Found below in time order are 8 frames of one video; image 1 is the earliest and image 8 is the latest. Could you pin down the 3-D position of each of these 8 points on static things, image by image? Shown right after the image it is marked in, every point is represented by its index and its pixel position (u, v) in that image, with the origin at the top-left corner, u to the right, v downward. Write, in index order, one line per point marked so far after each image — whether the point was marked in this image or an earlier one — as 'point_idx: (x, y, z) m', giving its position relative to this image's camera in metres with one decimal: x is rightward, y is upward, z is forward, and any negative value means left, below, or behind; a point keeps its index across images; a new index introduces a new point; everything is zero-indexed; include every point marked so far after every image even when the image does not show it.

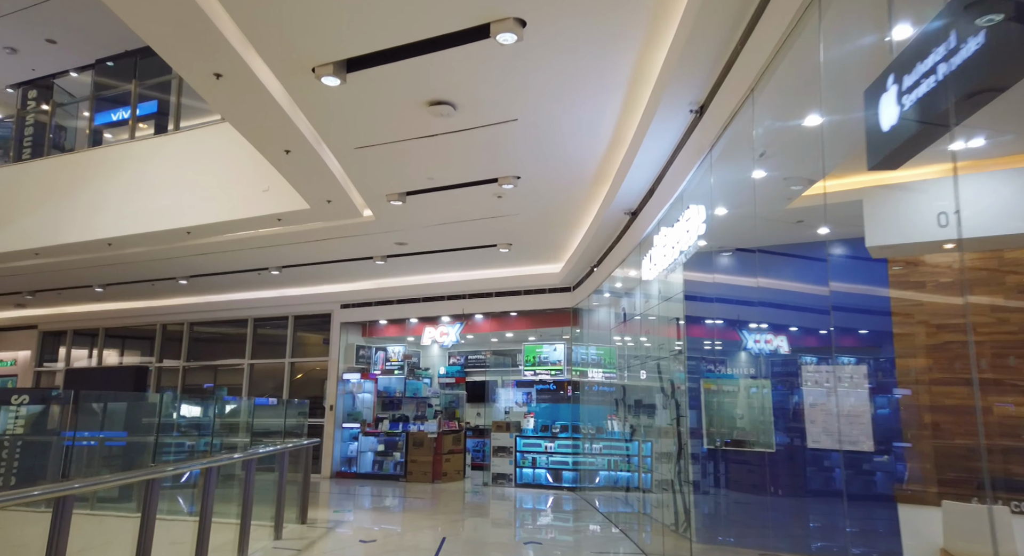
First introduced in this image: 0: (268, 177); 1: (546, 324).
0: (-2.6, +1.1, +6.9) m
1: (+0.5, -0.7, +10.2) m
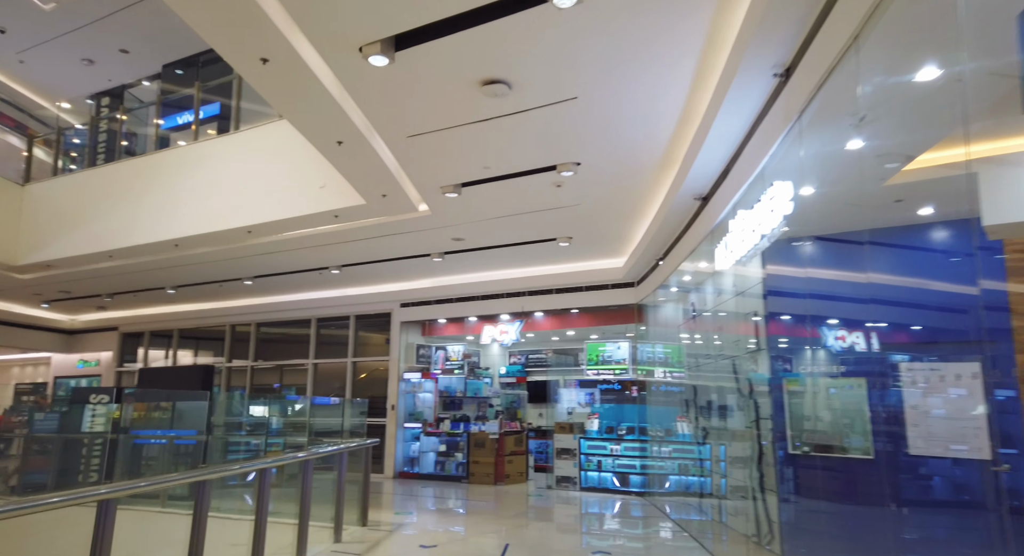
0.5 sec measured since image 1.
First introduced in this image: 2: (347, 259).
0: (-2.0, +1.1, +6.8) m
1: (+1.5, -0.7, +9.8) m
2: (-2.3, +0.3, +8.9) m
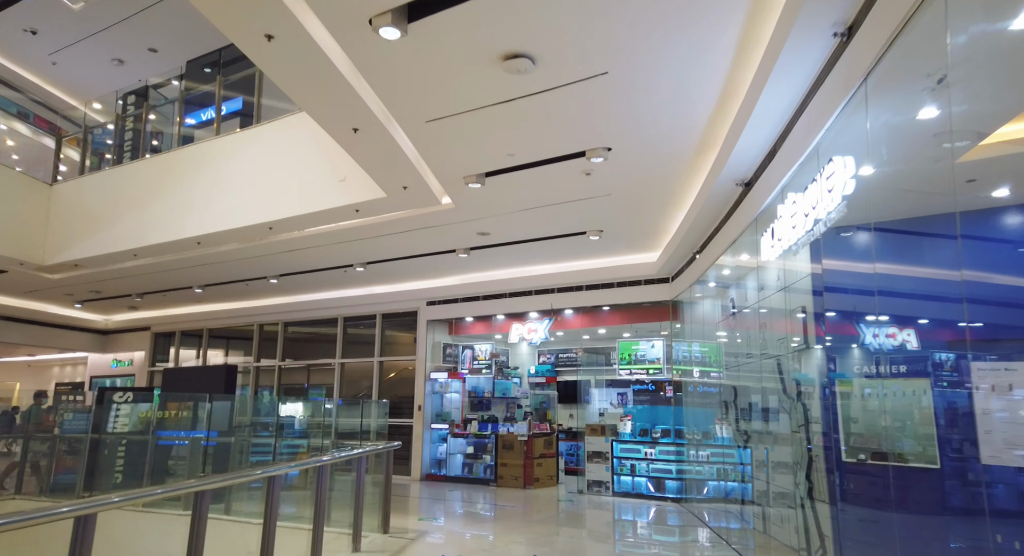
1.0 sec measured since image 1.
0: (-1.7, +1.2, +6.5) m
1: (+1.9, -0.6, +9.4) m
2: (-1.9, +0.3, +8.7) m
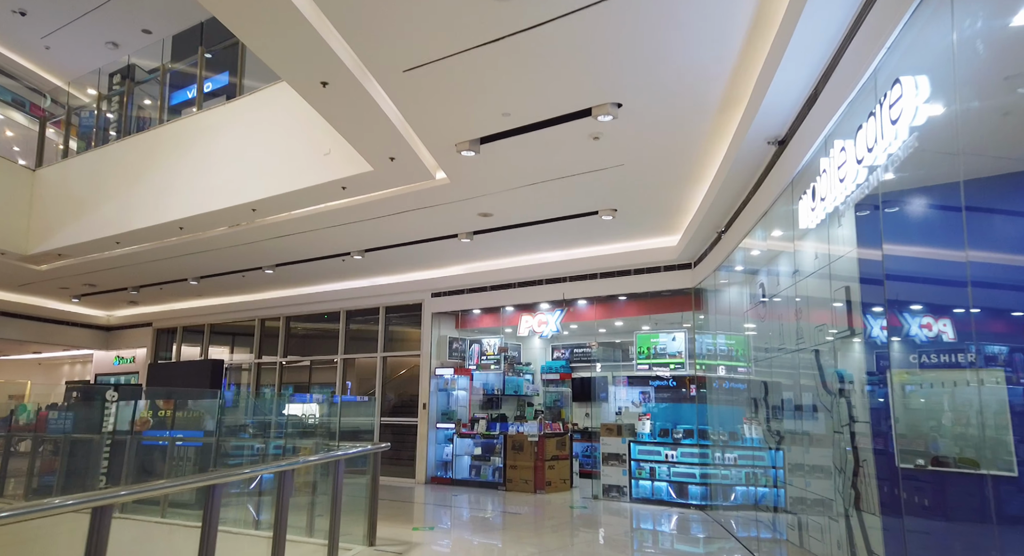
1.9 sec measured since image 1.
0: (-1.7, +1.3, +5.9) m
1: (+2.0, -0.4, +8.7) m
2: (-1.8, +0.5, +8.1) m
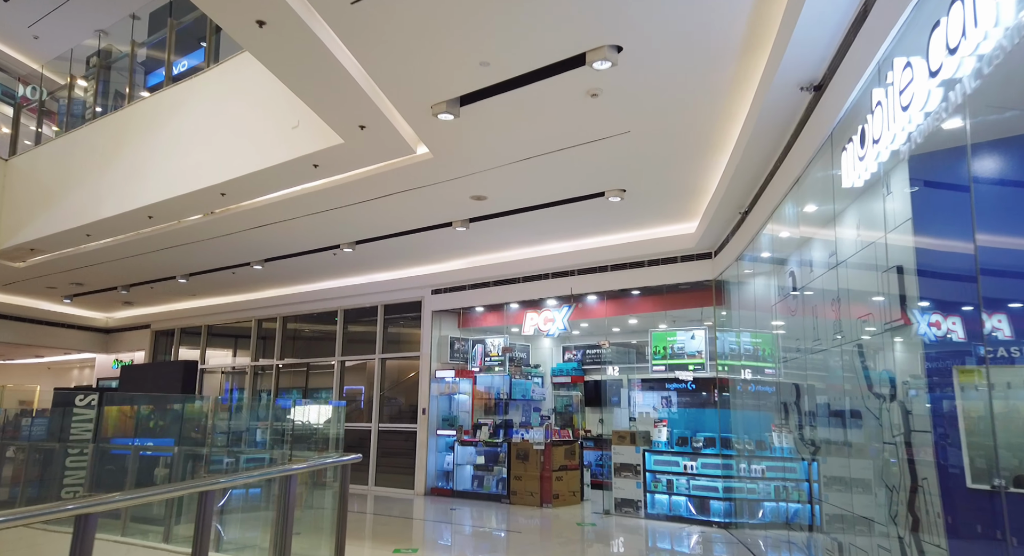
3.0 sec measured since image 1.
0: (-1.8, +1.4, +5.3) m
1: (+2.1, -0.3, +7.9) m
2: (-1.8, +0.6, +7.4) m
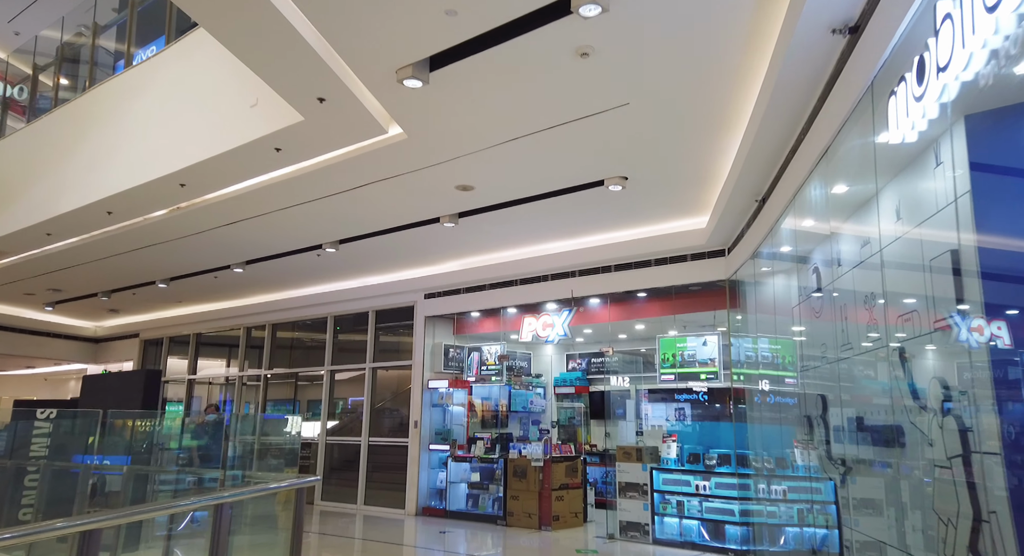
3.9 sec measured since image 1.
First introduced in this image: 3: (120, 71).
0: (-1.9, +1.4, +4.7) m
1: (+2.0, -0.3, +7.2) m
2: (-1.9, +0.5, +6.8) m
3: (-3.8, +2.1, +6.3) m
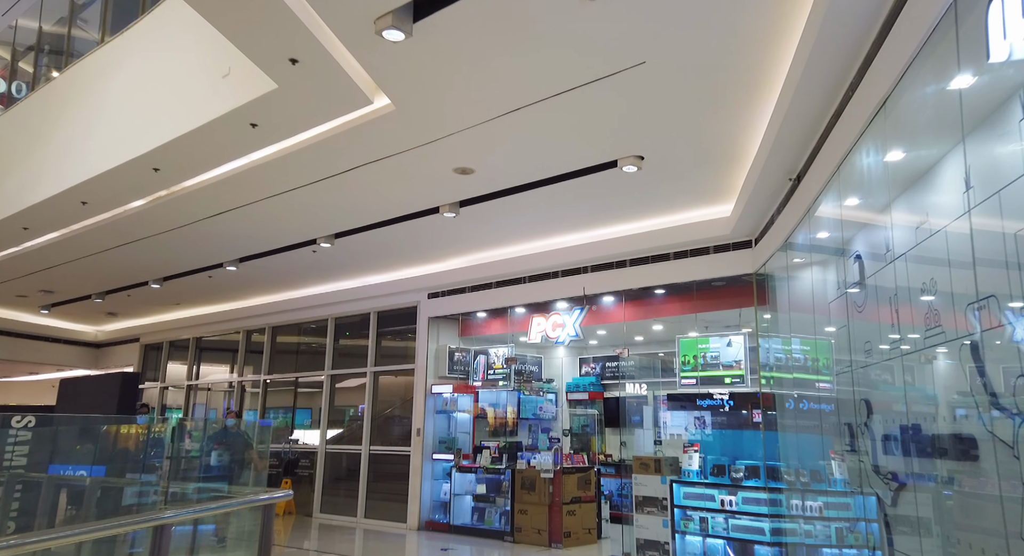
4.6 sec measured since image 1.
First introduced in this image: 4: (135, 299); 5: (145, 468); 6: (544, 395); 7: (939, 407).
0: (-1.9, +1.5, +4.2) m
1: (+2.1, -0.3, +6.6) m
2: (-1.8, +0.6, +6.4) m
3: (-3.8, +2.2, +5.9) m
4: (-6.2, -0.4, +10.5) m
5: (-2.8, -1.4, +4.9) m
6: (+0.3, -1.4, +7.8) m
7: (+2.0, -0.6, +2.8) m
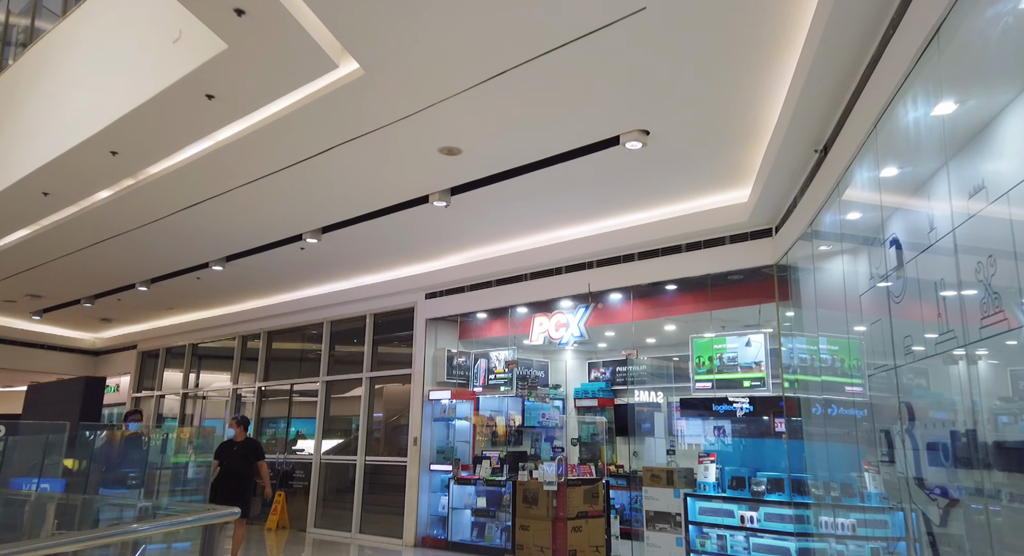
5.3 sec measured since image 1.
0: (-2.0, +1.6, +3.8) m
1: (+2.1, -0.2, +6.1) m
2: (-1.9, +0.6, +5.9) m
3: (-3.8, +2.2, +5.6) m
4: (-6.1, -0.4, +10.1) m
5: (-2.8, -1.4, +4.4) m
6: (+0.3, -1.4, +7.3) m
7: (+1.9, -0.5, +2.2) m
